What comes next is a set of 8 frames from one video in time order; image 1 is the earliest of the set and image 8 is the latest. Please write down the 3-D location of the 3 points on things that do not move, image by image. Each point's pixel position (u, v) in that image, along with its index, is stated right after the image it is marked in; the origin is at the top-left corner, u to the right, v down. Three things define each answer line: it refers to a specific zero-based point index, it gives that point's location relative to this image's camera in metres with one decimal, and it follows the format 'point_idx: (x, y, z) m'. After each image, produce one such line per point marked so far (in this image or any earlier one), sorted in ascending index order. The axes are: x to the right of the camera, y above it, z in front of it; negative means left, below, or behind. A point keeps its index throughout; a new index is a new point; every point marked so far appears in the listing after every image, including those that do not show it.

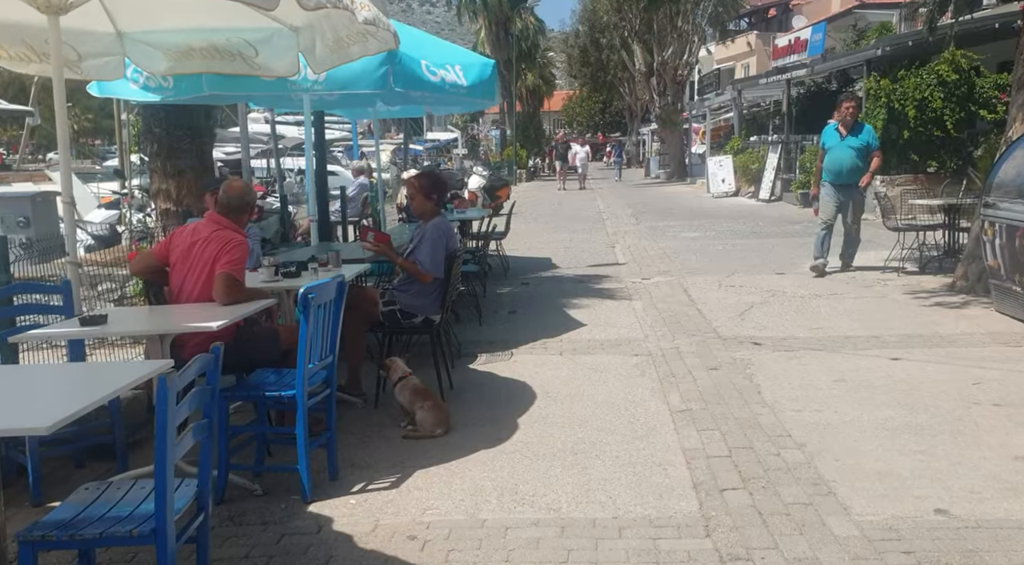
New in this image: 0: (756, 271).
0: (+3.1, +0.1, +10.8) m
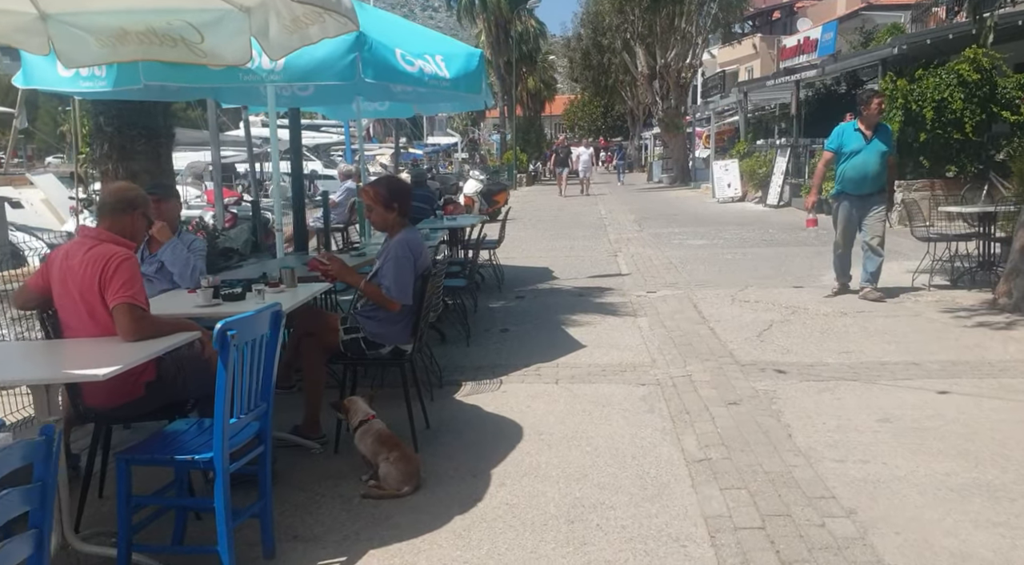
0: (+3.1, 0.0, +9.9) m
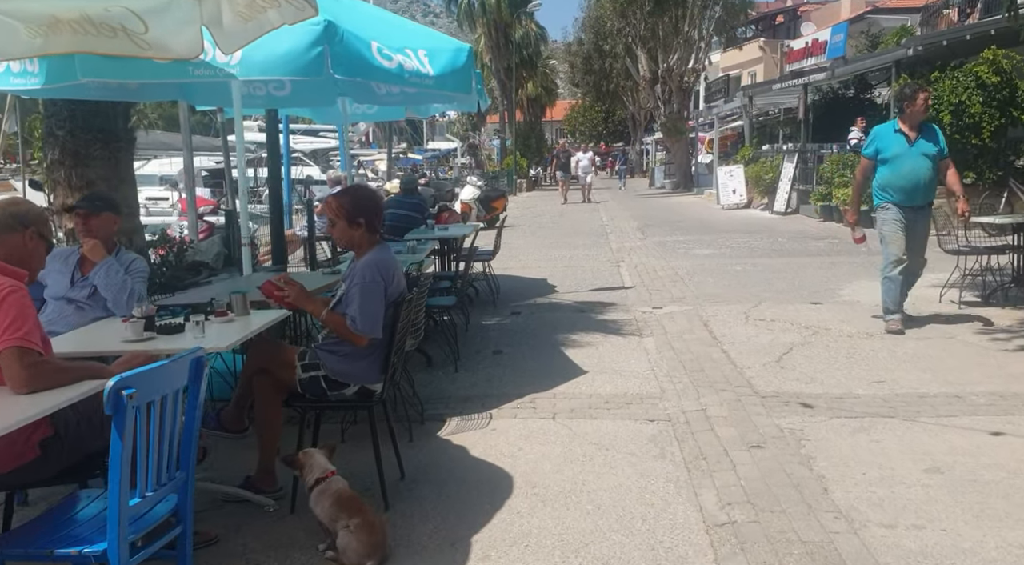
0: (+3.0, -0.2, +9.2) m
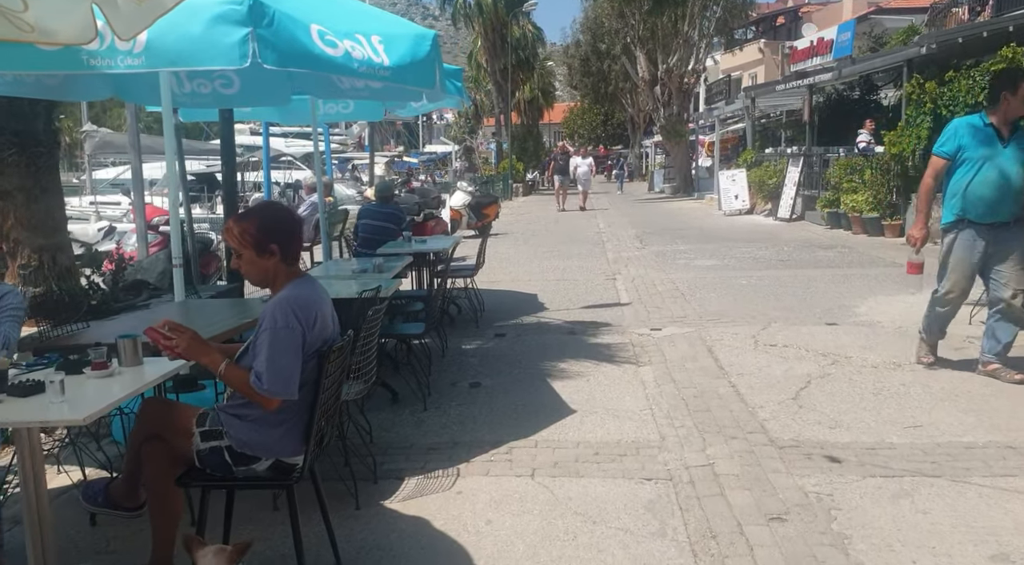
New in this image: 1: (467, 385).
0: (+2.8, -0.4, +8.3) m
1: (-0.3, -0.8, +6.4) m
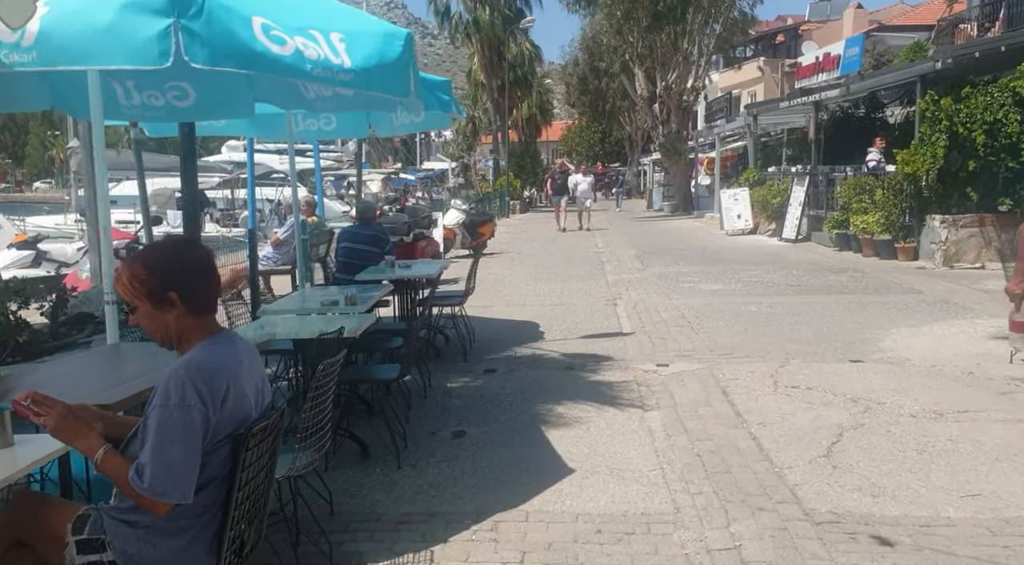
0: (+2.8, -0.7, +7.6) m
1: (-0.4, -1.0, +5.7) m
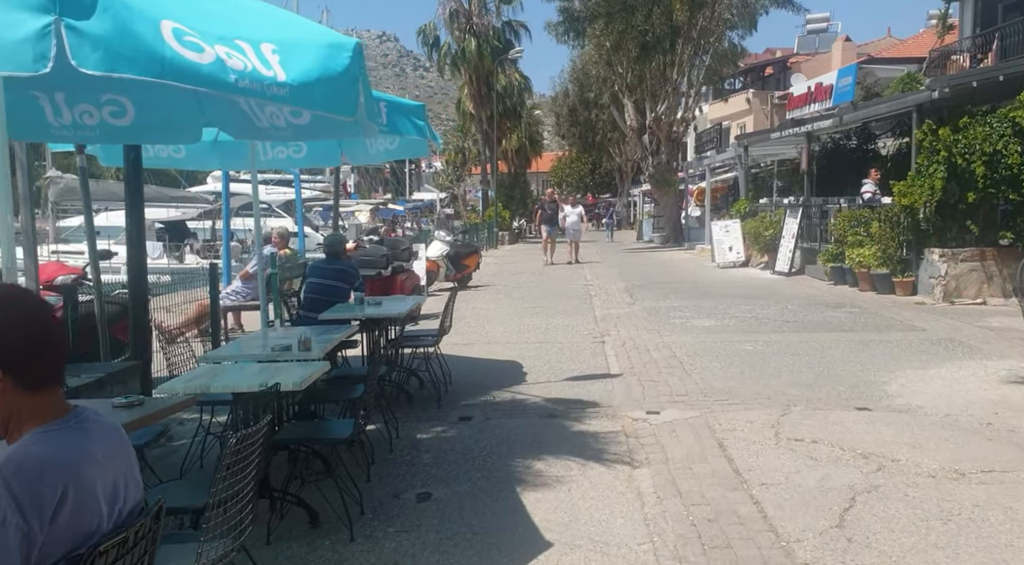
0: (+2.6, -1.0, +7.0) m
1: (-0.6, -1.3, +5.0) m
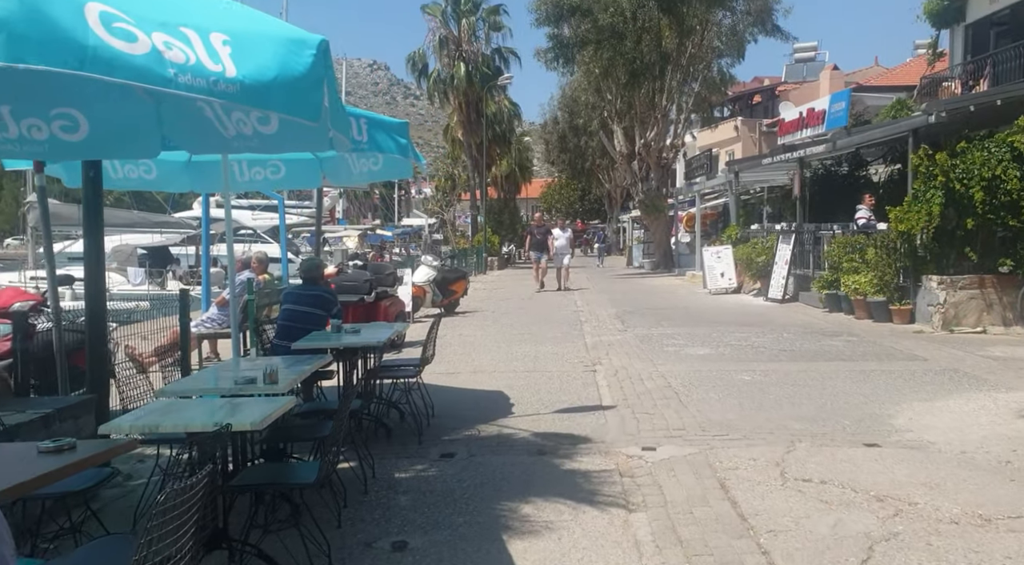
0: (+2.5, -1.2, +6.5) m
1: (-0.7, -1.4, +4.6) m
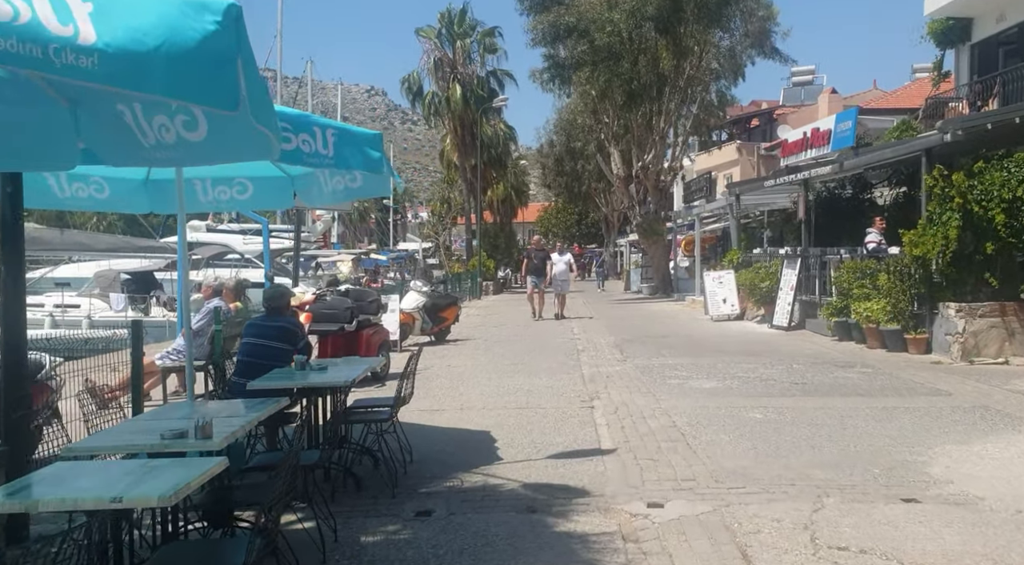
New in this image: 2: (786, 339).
0: (+2.4, -1.4, +5.7) m
1: (-0.8, -1.6, +3.7) m
2: (+5.2, -1.1, +16.0) m
